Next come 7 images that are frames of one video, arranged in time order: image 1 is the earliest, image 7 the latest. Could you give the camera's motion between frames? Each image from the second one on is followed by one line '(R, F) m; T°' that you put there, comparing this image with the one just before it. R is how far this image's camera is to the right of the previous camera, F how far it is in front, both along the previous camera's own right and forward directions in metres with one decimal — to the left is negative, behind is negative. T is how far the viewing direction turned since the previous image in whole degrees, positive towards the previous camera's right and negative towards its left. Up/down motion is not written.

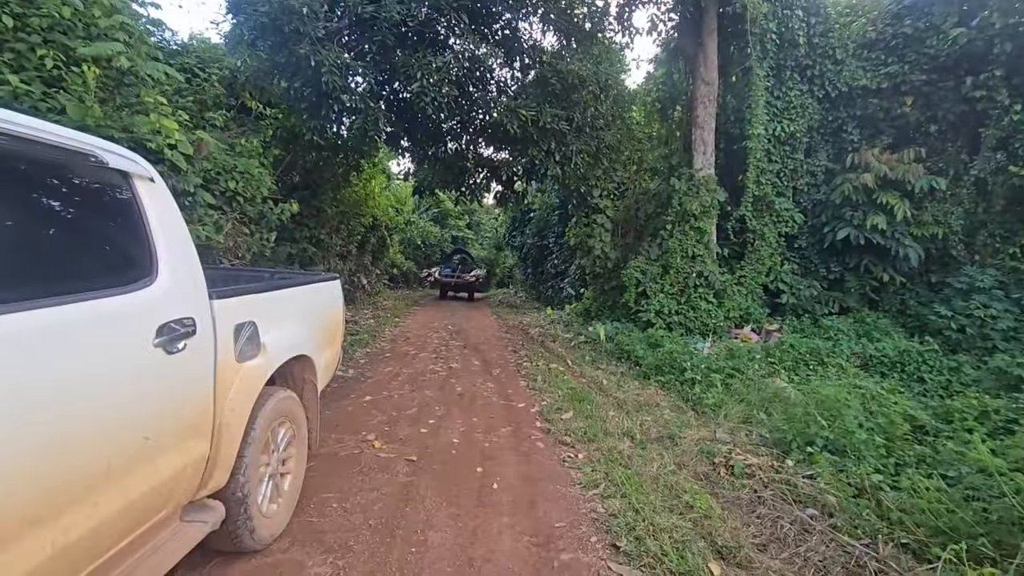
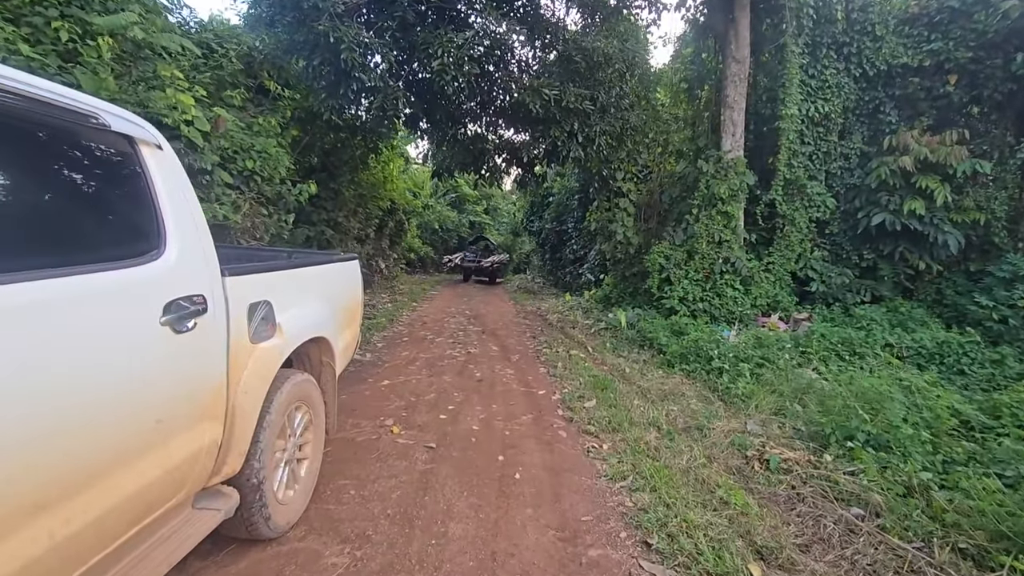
(0.0, +0.1) m; -2°
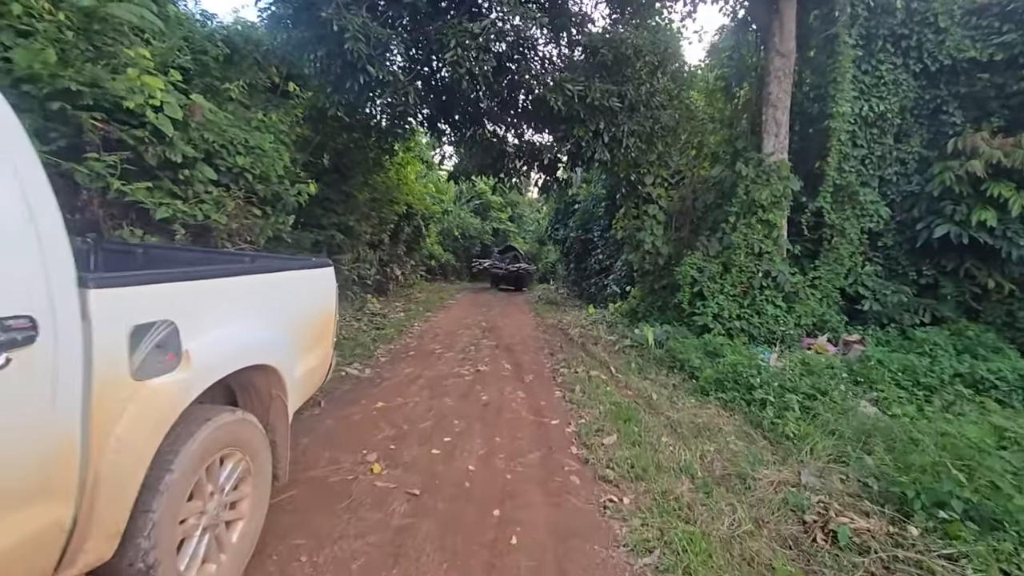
(+0.1, +0.5) m; -3°
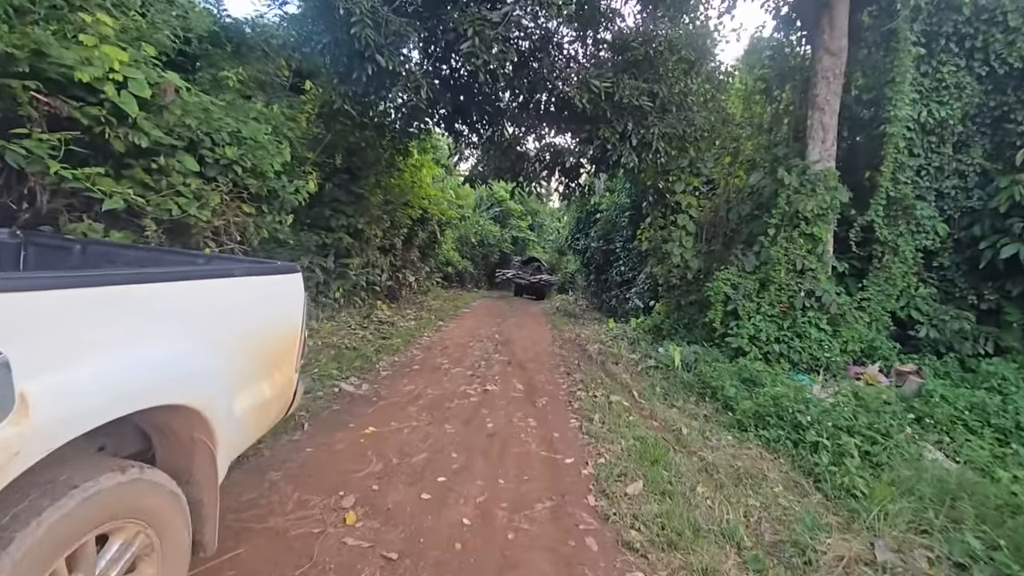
(0.0, +0.5) m; -2°
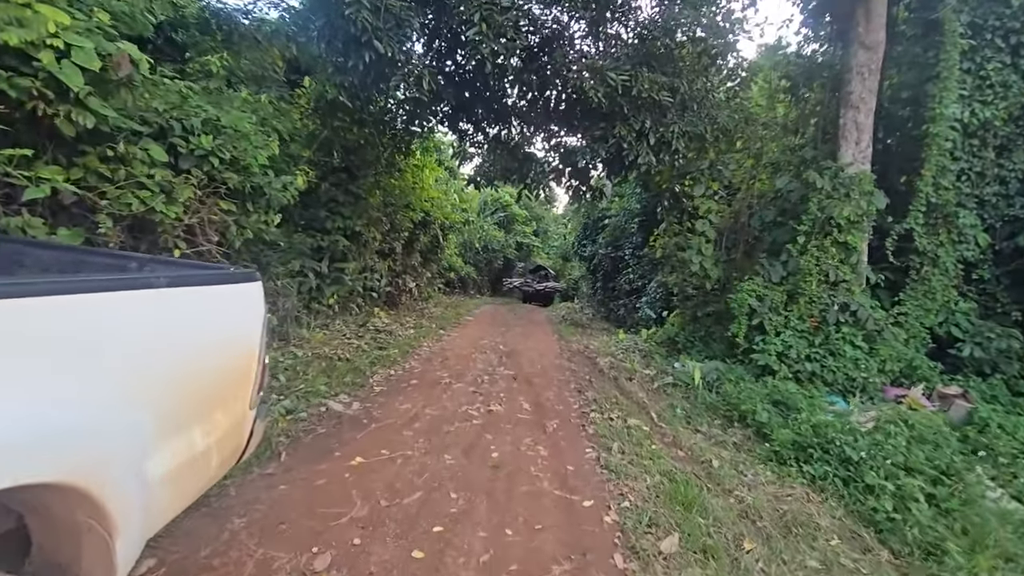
(0.0, +0.4) m; 0°
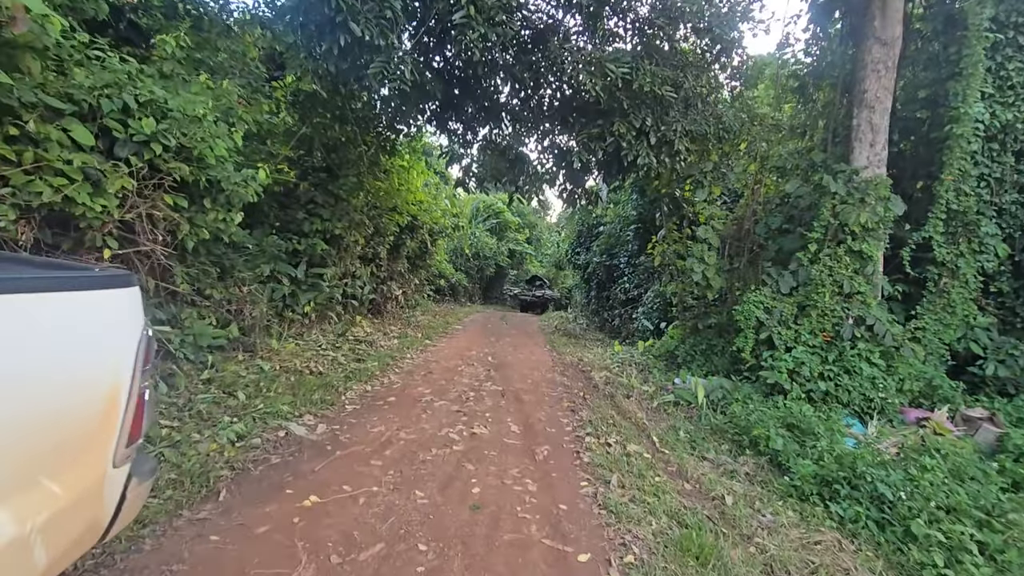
(0.0, +0.4) m; +1°
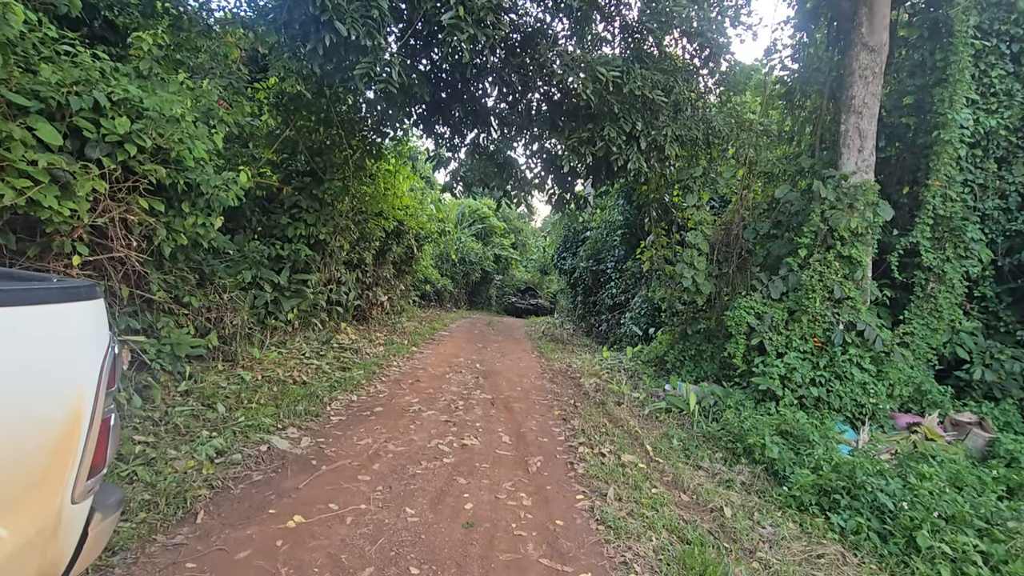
(0.0, +0.1) m; +2°
